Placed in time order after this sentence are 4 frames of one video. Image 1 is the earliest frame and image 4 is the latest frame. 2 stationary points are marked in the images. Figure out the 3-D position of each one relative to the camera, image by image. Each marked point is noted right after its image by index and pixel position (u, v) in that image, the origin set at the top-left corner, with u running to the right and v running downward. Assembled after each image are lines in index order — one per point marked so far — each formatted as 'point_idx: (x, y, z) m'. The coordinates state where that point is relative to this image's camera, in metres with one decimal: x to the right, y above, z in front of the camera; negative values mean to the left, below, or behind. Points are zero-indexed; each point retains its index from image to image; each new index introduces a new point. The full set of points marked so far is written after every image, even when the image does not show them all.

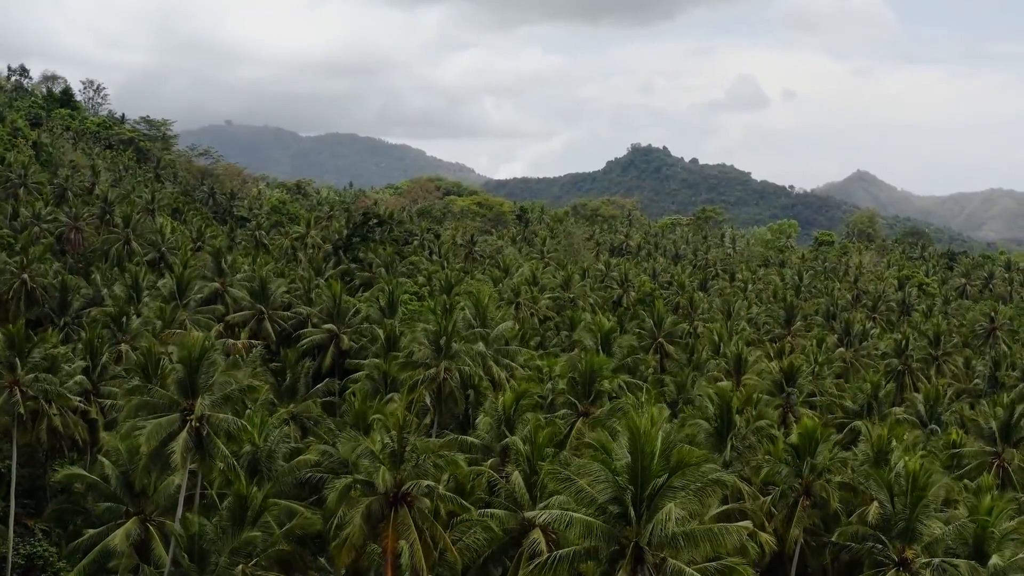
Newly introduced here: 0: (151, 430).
0: (-8.9, -3.6, +18.1) m
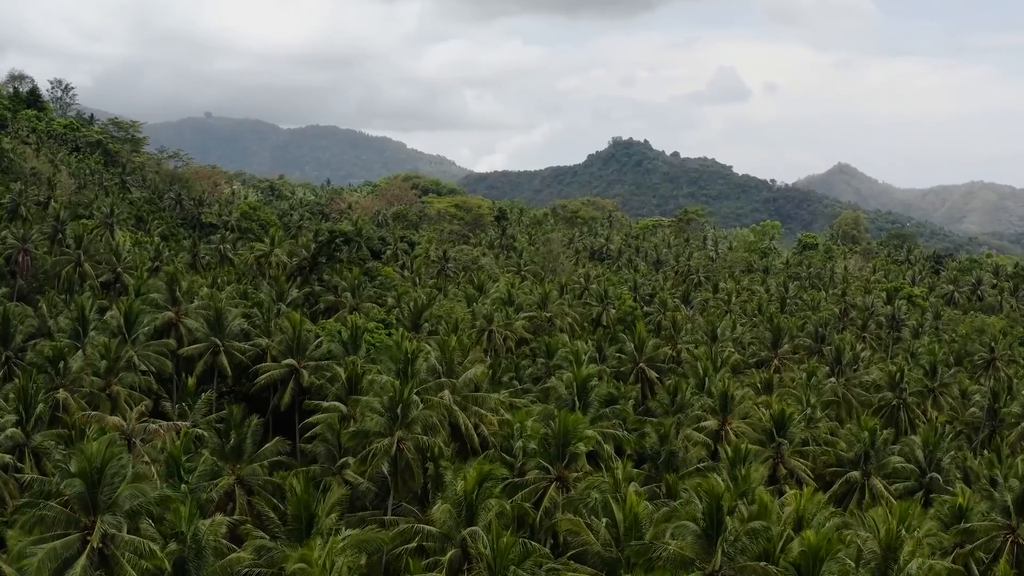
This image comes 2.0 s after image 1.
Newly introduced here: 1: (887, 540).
0: (-9.9, -5.7, +15.3) m
1: (+9.3, -6.2, +18.0) m
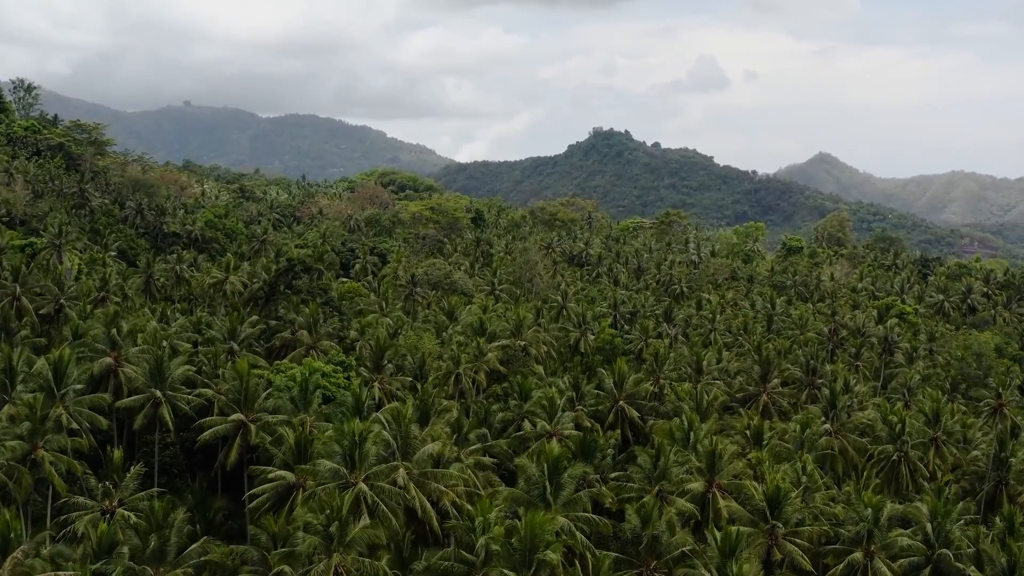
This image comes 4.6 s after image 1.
0: (-10.9, -8.5, +11.8) m
1: (+8.2, -8.6, +14.9) m
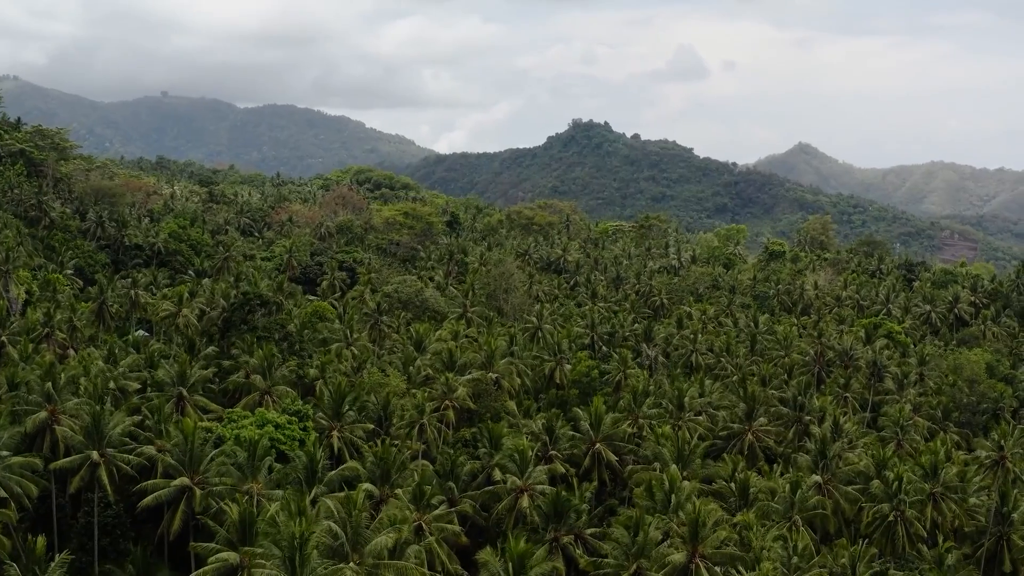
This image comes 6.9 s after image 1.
0: (-11.8, -11.3, +8.9) m
1: (+7.3, -11.0, +12.4) m
